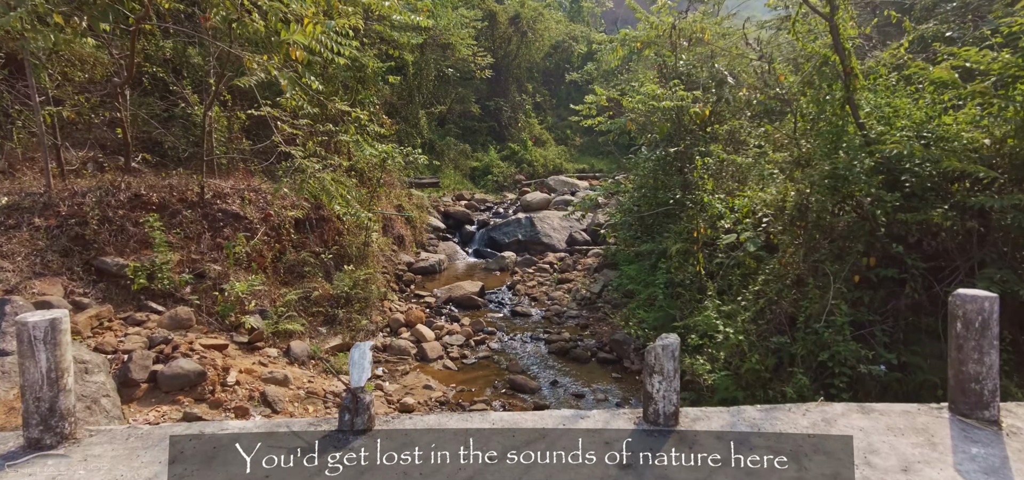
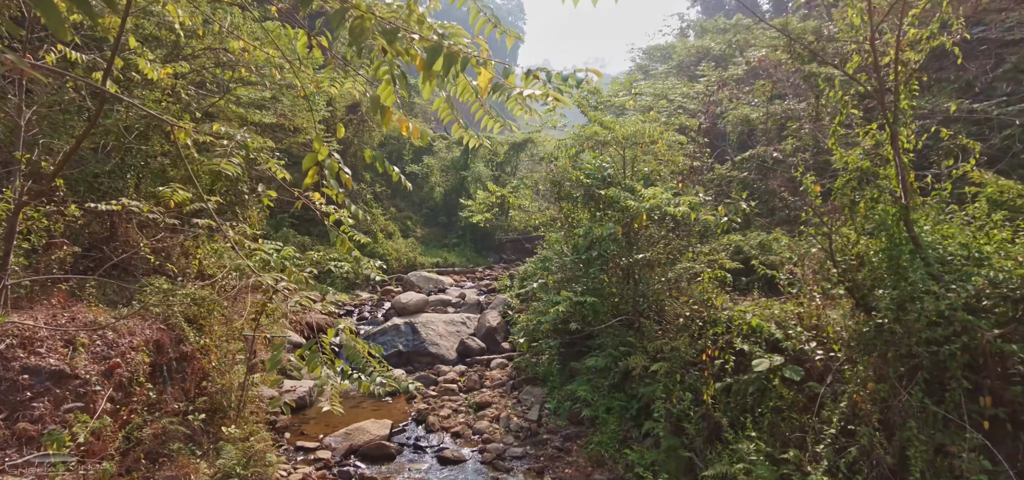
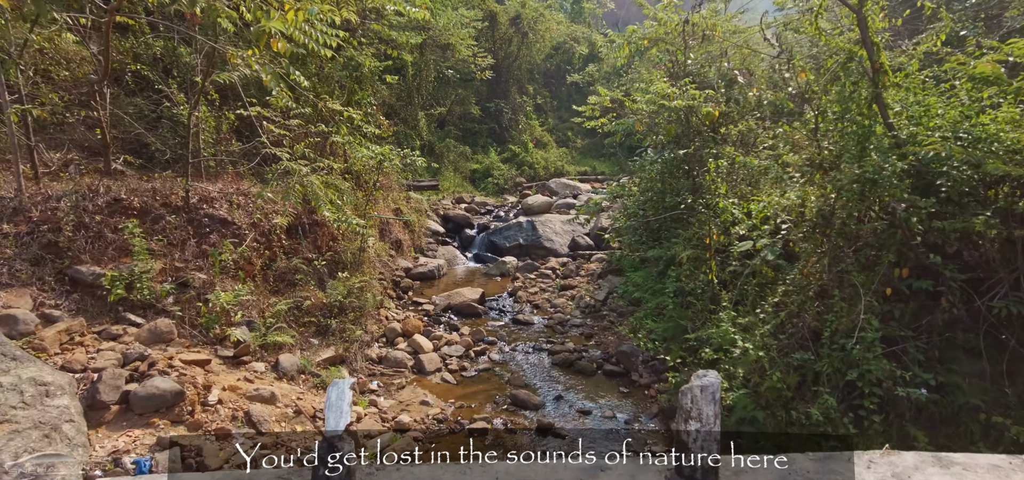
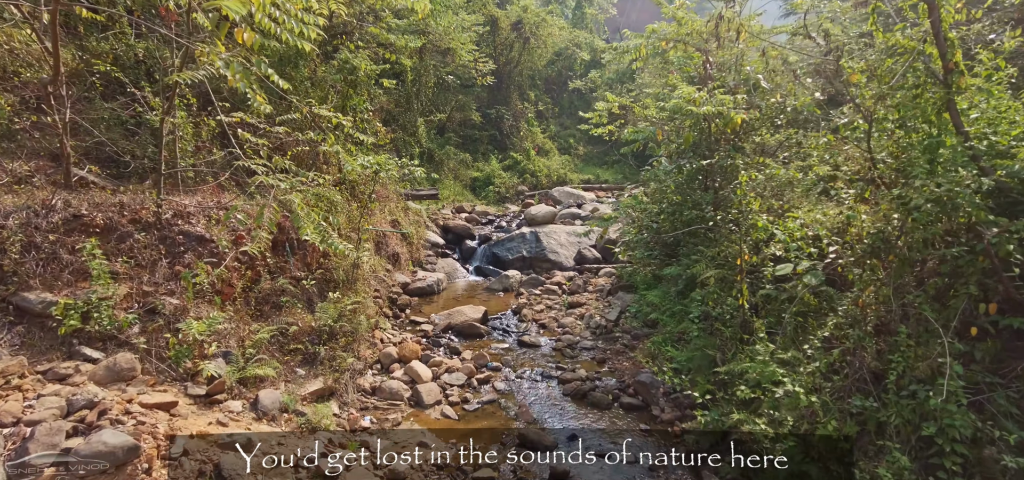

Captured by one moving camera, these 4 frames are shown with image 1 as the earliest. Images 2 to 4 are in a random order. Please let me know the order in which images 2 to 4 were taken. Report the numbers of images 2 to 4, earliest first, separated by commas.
3, 4, 2
